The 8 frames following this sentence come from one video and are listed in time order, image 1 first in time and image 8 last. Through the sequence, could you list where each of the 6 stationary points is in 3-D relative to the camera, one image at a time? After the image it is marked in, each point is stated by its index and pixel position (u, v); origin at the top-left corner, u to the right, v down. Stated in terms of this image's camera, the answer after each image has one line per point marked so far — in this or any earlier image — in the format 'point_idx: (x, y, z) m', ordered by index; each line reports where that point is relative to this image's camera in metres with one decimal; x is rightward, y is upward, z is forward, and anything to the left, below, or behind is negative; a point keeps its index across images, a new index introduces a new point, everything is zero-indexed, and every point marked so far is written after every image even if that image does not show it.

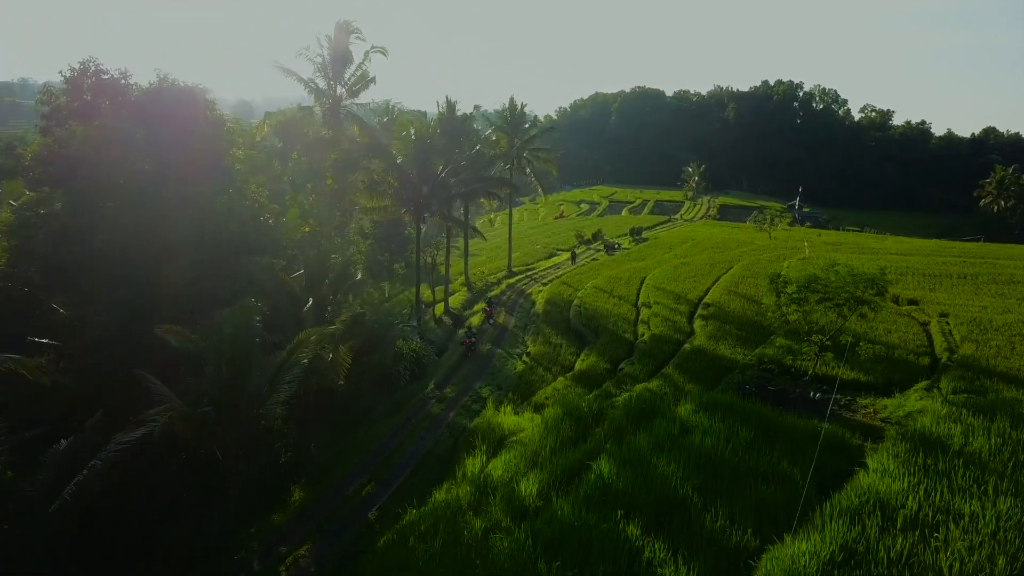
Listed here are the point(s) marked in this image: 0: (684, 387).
0: (+3.8, -2.2, +18.0) m
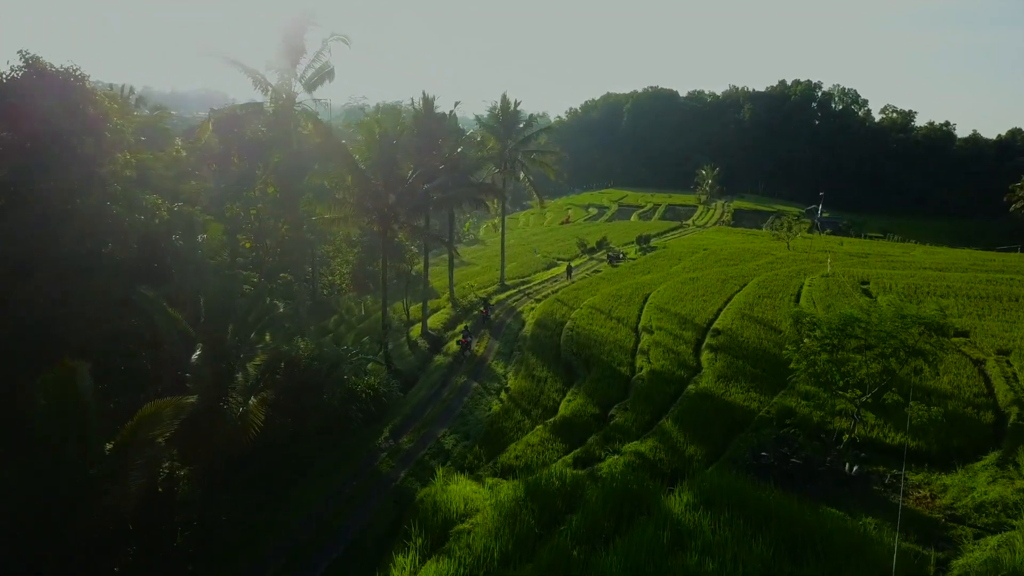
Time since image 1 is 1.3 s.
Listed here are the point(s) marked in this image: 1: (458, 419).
0: (+3.0, -2.9, +14.3) m
1: (-1.3, -3.2, +19.9) m
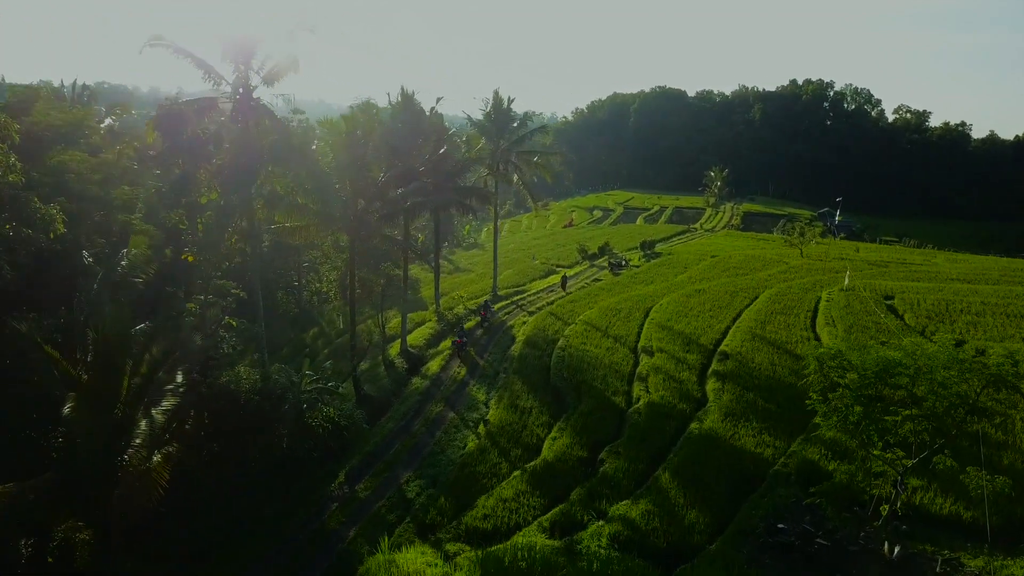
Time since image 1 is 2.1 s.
0: (+2.5, -3.3, +11.8) m
1: (-1.8, -3.7, +17.3) m
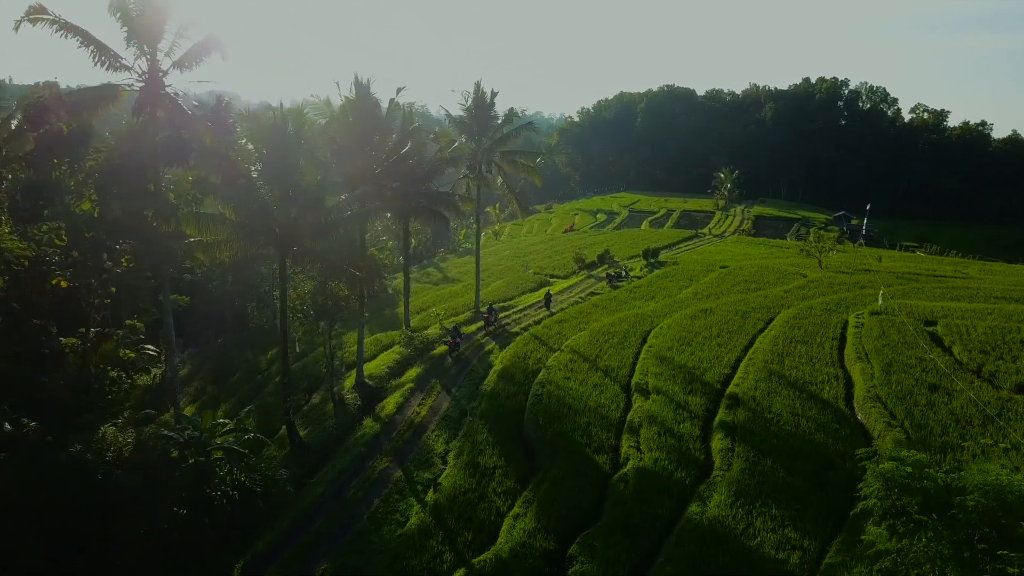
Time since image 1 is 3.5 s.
0: (+1.6, -3.9, +8.0) m
1: (-2.7, -4.3, +13.6) m
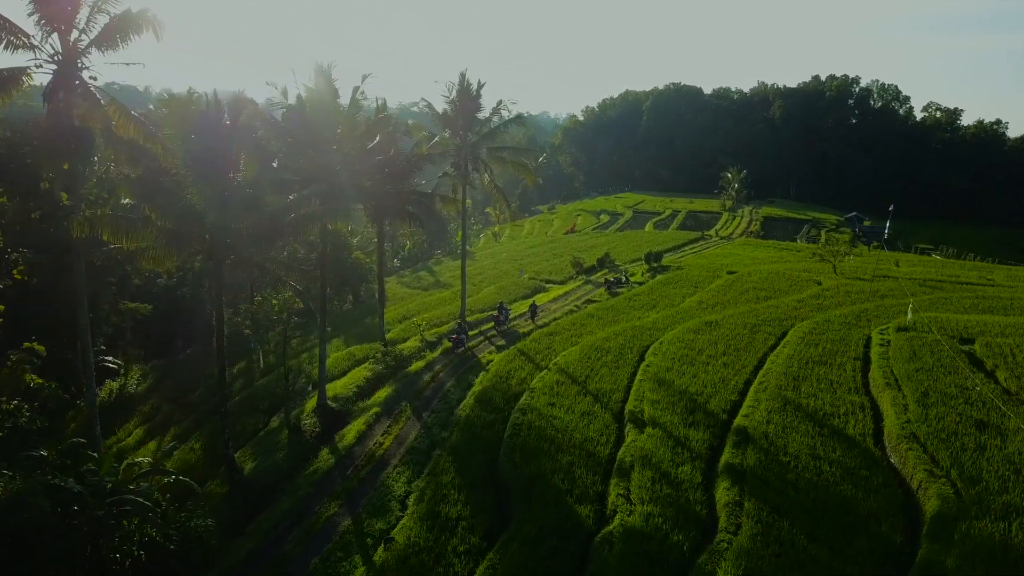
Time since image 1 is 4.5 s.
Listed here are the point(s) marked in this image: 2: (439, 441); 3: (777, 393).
0: (+1.0, -4.2, +5.5) m
1: (-3.2, -4.5, +11.1) m
2: (-1.5, -3.3, +17.3) m
3: (+5.3, -2.1, +16.4) m
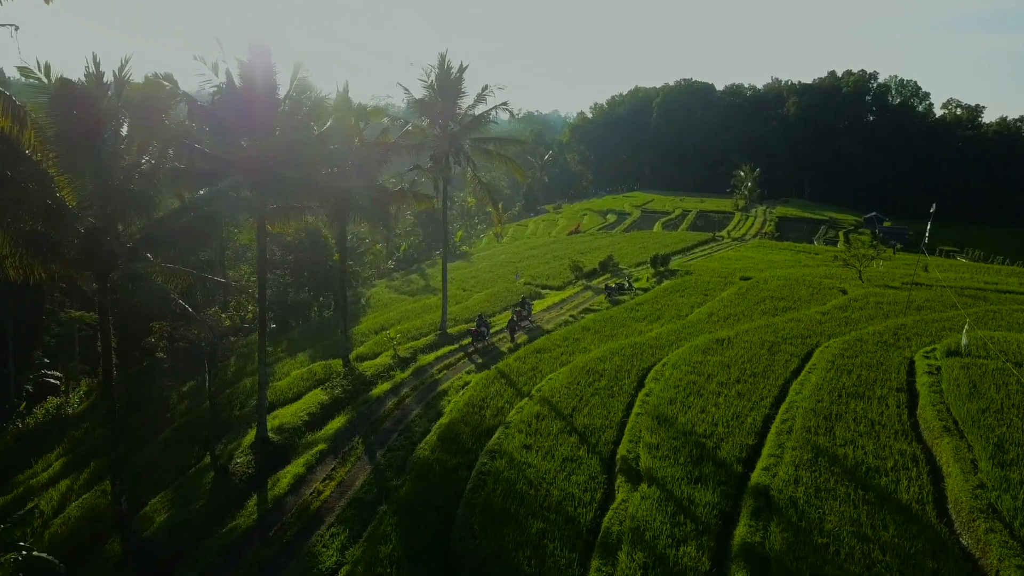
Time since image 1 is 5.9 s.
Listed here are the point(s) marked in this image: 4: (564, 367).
0: (+0.2, -4.5, +2.3) m
1: (-3.9, -4.8, +8.0) m
2: (-2.1, -3.5, +14.2) m
3: (+4.7, -2.4, +13.2) m
4: (+1.2, -1.9, +19.7) m
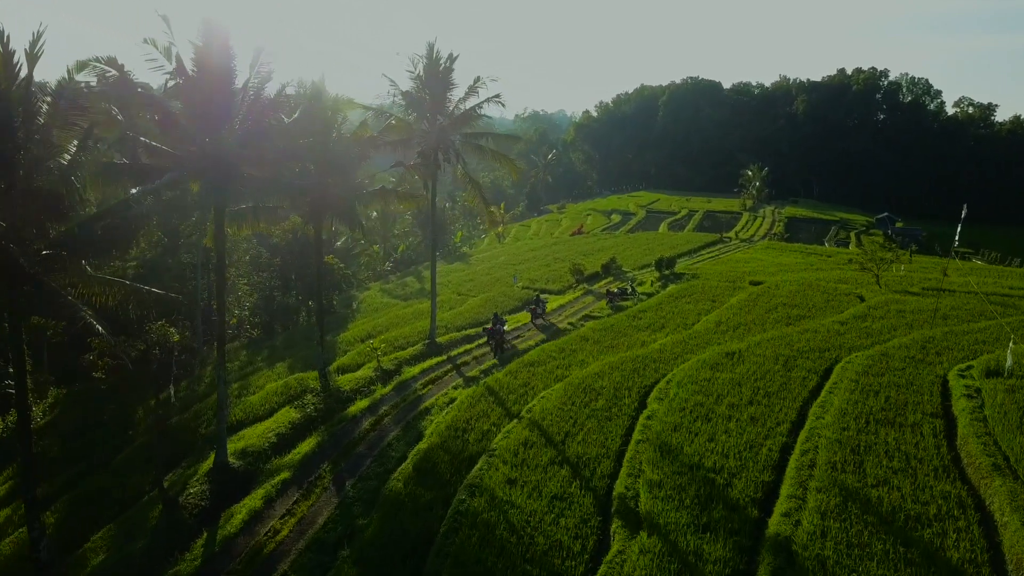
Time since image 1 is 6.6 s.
0: (-0.2, -4.7, +0.6) m
1: (-4.2, -5.0, +6.3) m
2: (-2.4, -3.7, +12.5) m
3: (+4.5, -2.6, +11.4) m
4: (+1.0, -2.1, +18.0) m
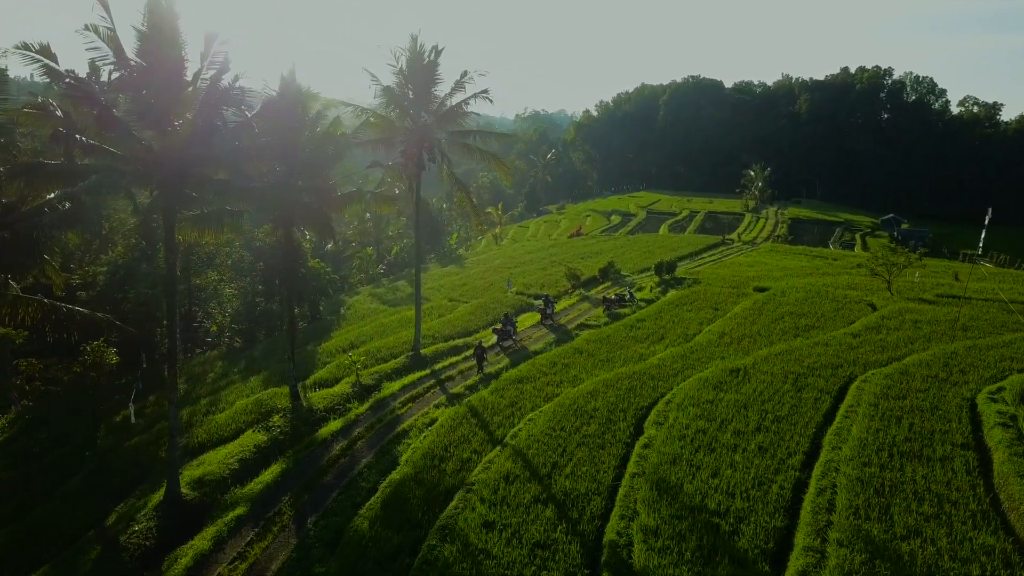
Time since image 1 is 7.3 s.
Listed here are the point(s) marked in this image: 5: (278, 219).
0: (-0.5, -4.9, -0.9) m
1: (-4.6, -5.2, +4.8) m
2: (-2.7, -4.0, +11.0) m
3: (+4.1, -2.9, +9.9) m
4: (+0.7, -2.4, +16.5) m
5: (-5.0, +1.5, +17.4) m
